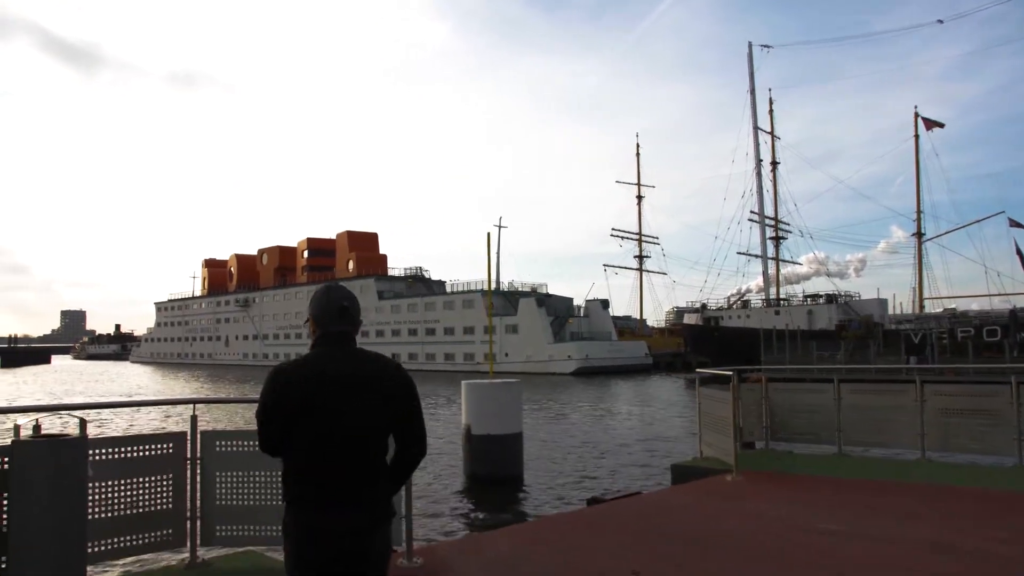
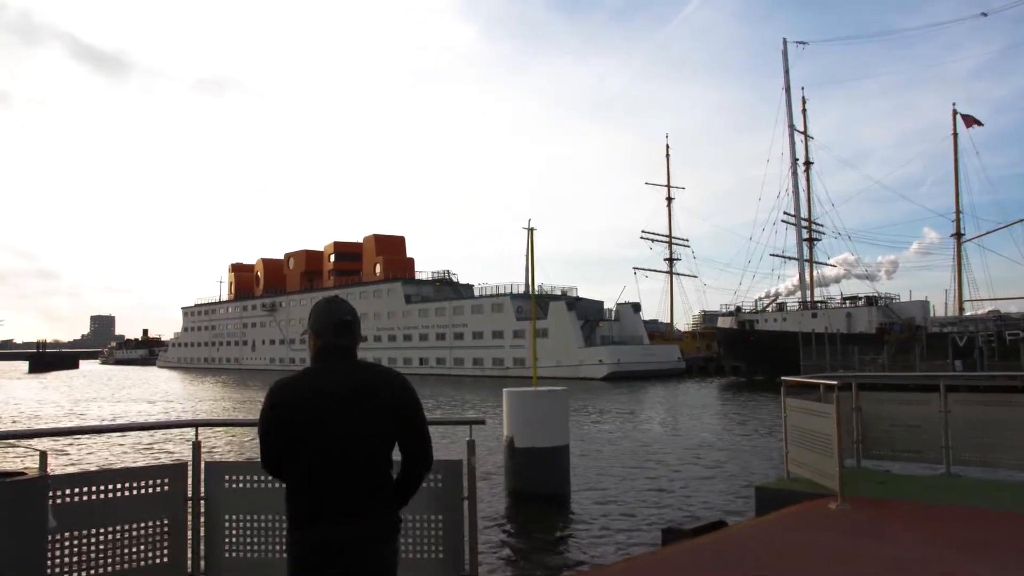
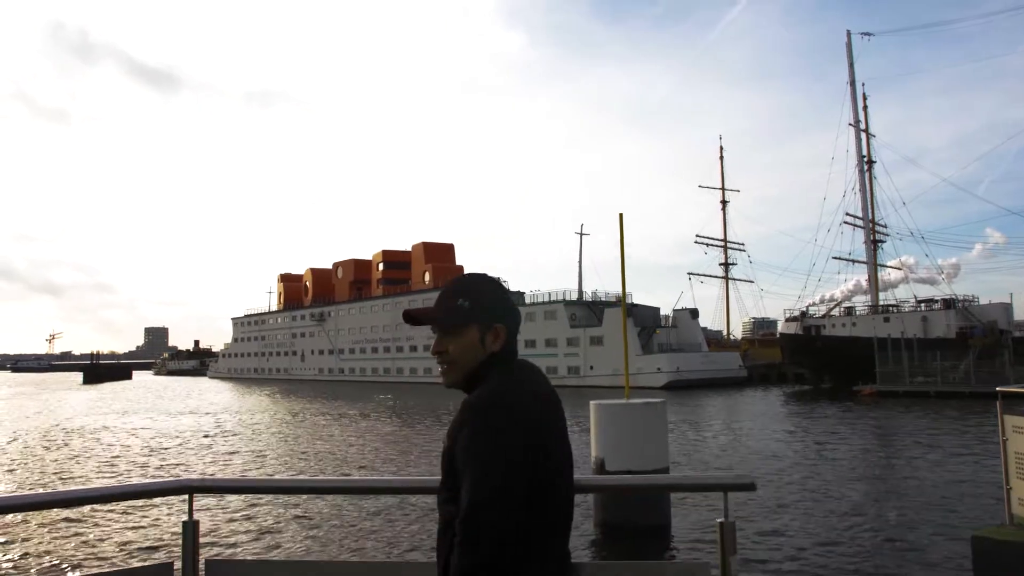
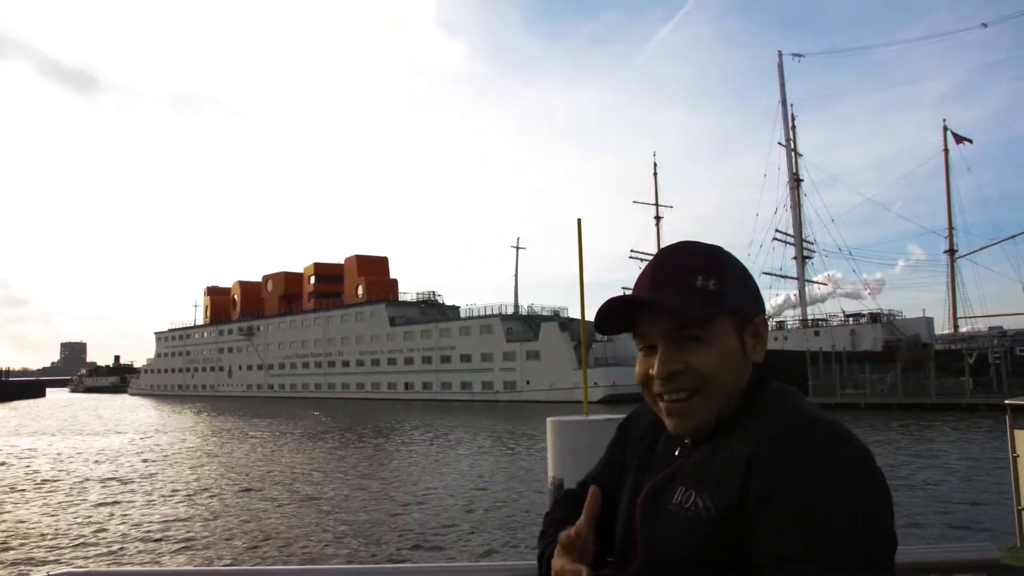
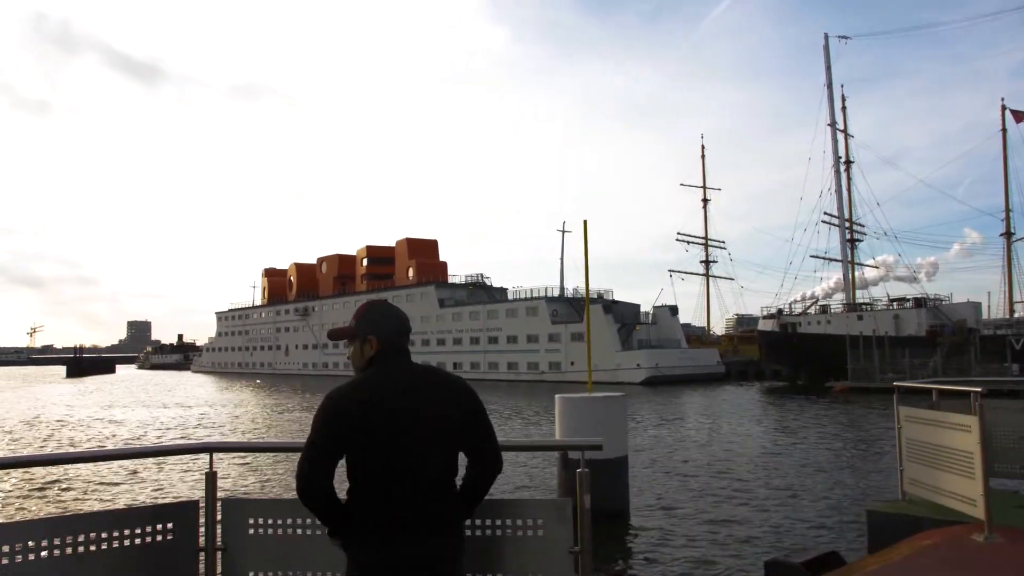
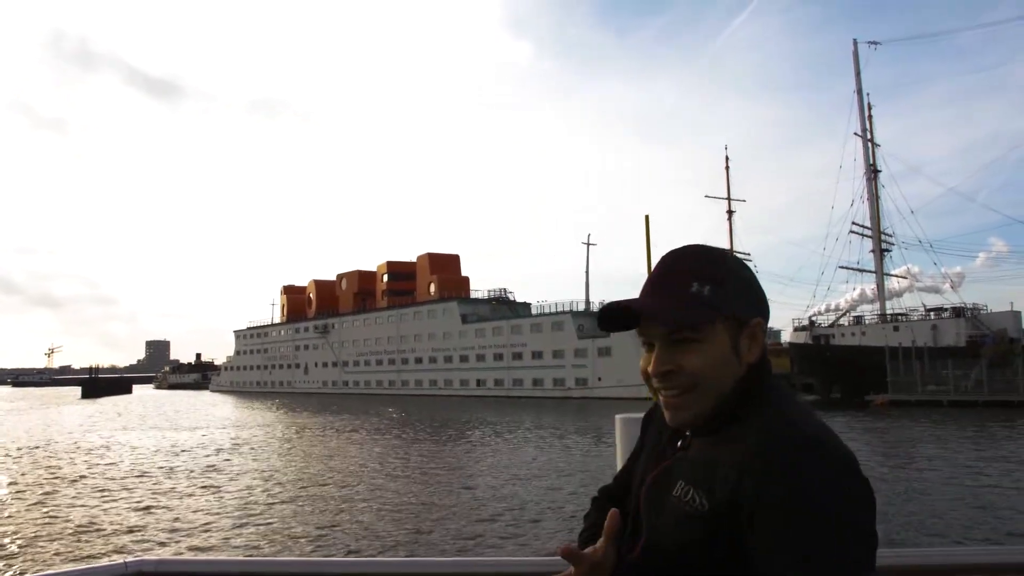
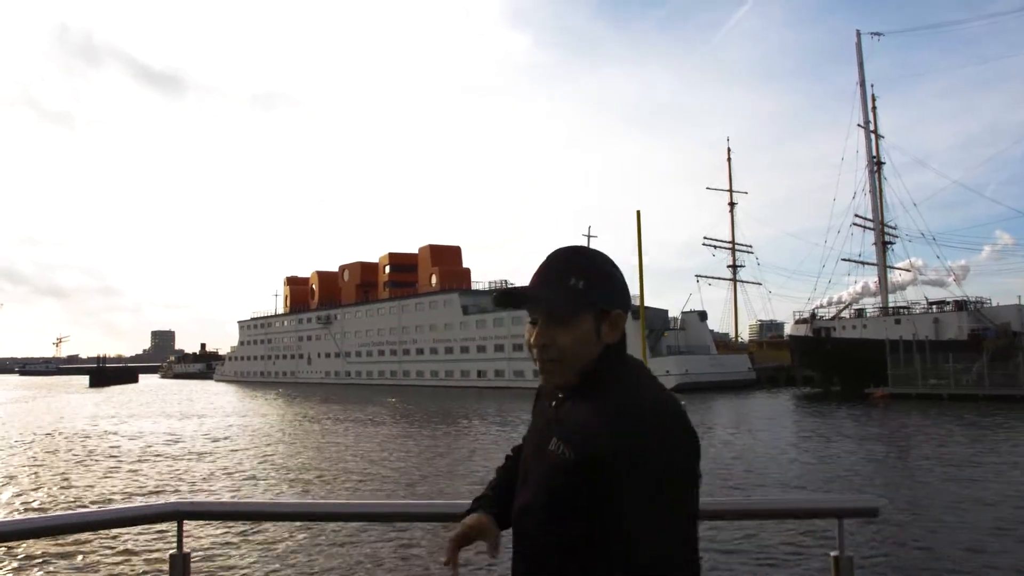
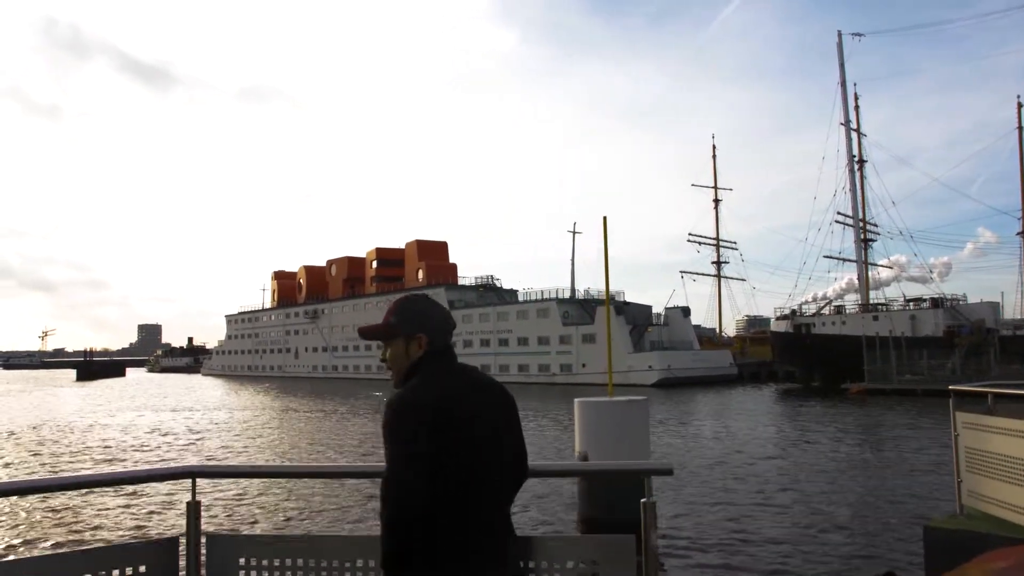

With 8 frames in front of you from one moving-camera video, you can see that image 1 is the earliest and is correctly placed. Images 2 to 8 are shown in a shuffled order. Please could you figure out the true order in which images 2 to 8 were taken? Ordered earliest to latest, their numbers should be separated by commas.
2, 5, 8, 3, 7, 6, 4
